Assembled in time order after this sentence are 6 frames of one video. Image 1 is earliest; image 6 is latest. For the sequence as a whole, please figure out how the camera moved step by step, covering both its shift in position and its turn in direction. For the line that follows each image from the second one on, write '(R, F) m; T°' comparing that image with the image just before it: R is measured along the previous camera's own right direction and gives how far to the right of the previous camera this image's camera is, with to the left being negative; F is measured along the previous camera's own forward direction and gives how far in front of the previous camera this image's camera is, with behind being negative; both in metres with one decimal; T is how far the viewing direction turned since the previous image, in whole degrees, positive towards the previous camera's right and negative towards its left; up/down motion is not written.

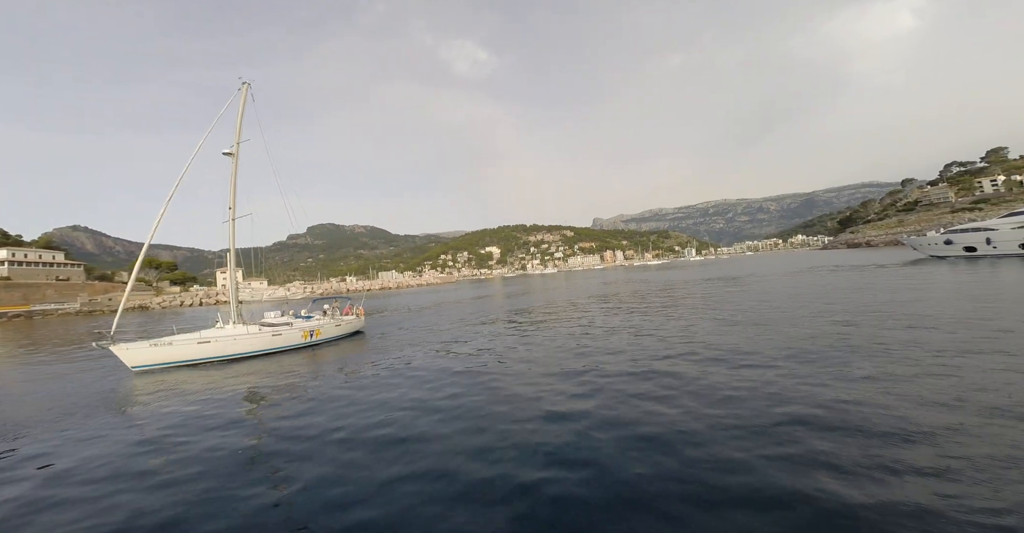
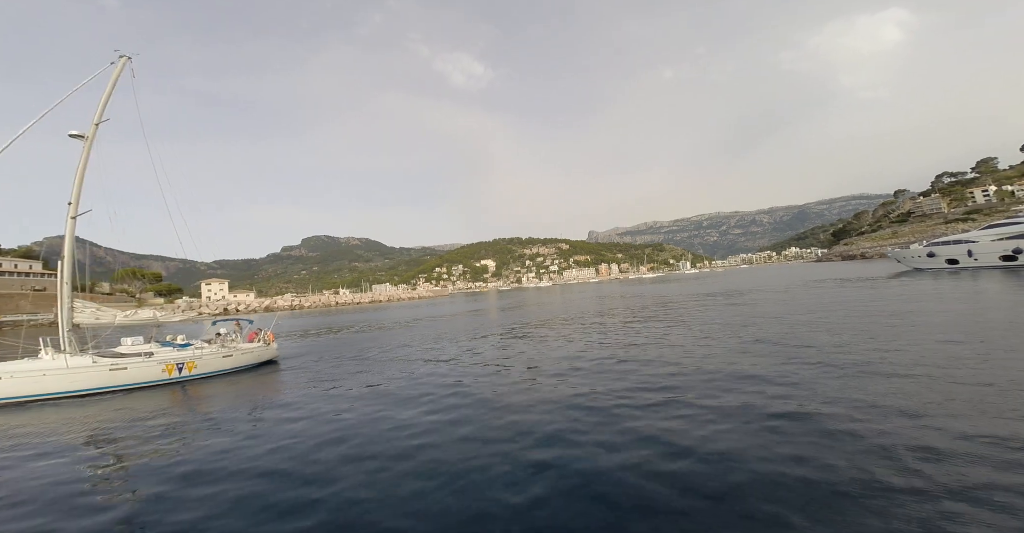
(+0.2, +0.7) m; +1°
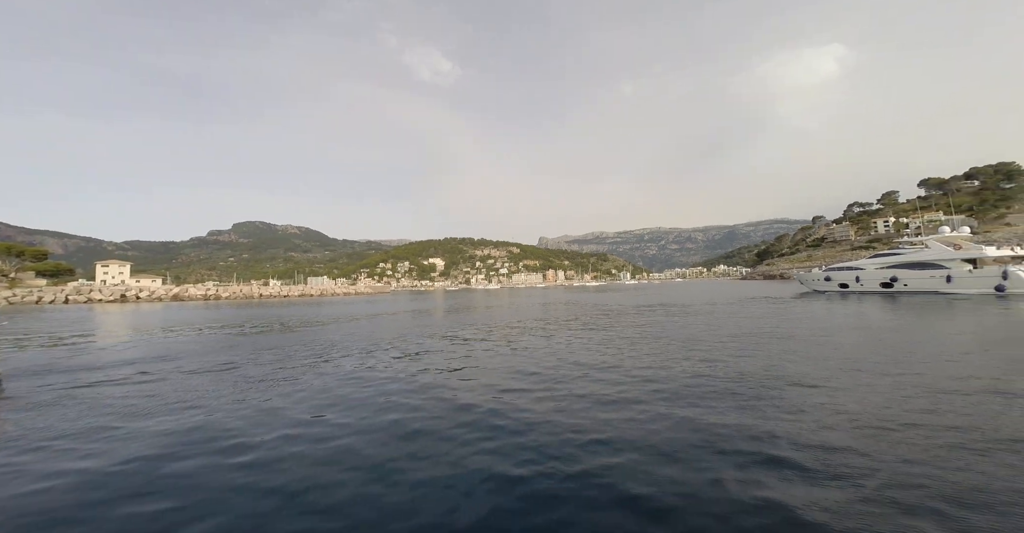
(0.0, +1.8) m; +7°
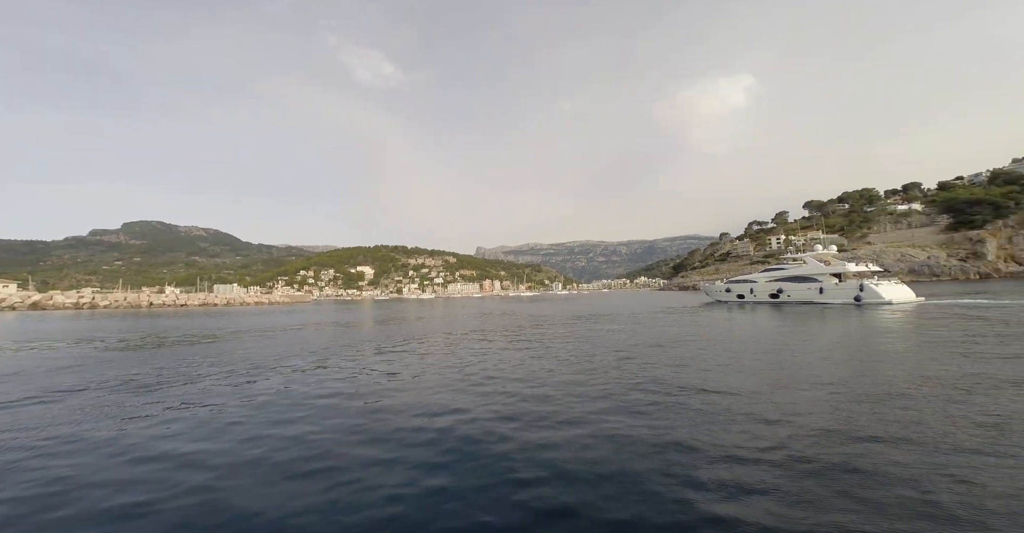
(+0.7, +0.4) m; +9°
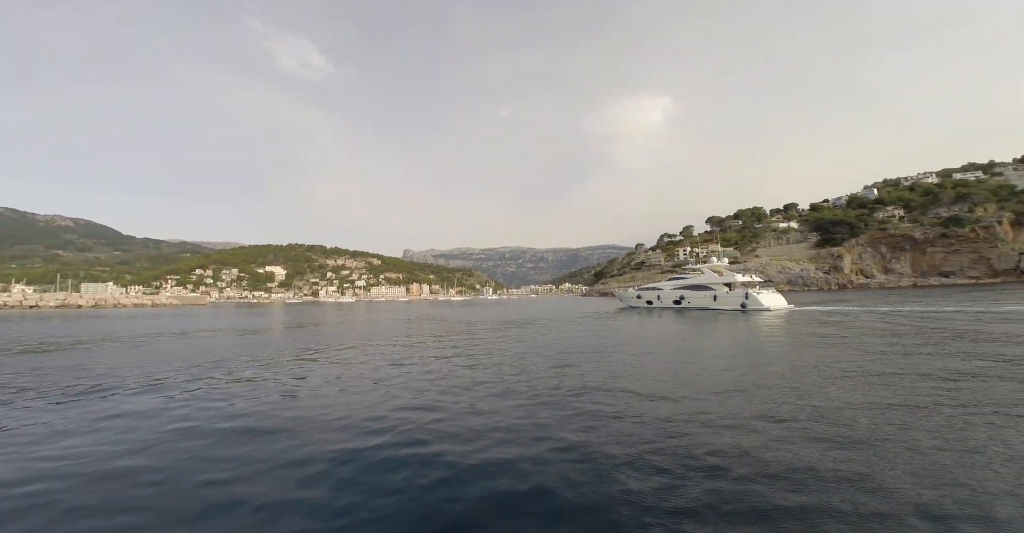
(+0.7, +0.4) m; +10°
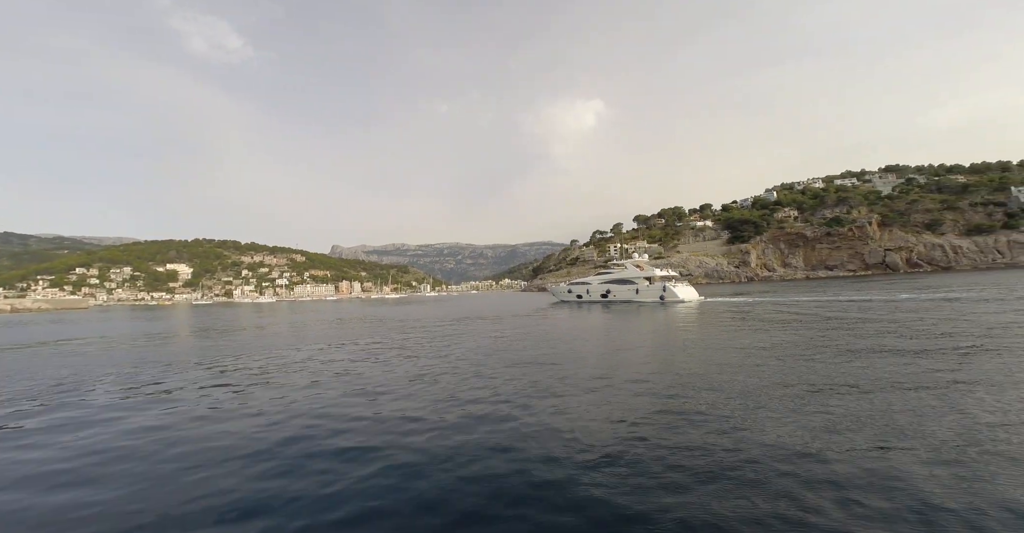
(-0.3, -0.1) m; +9°
